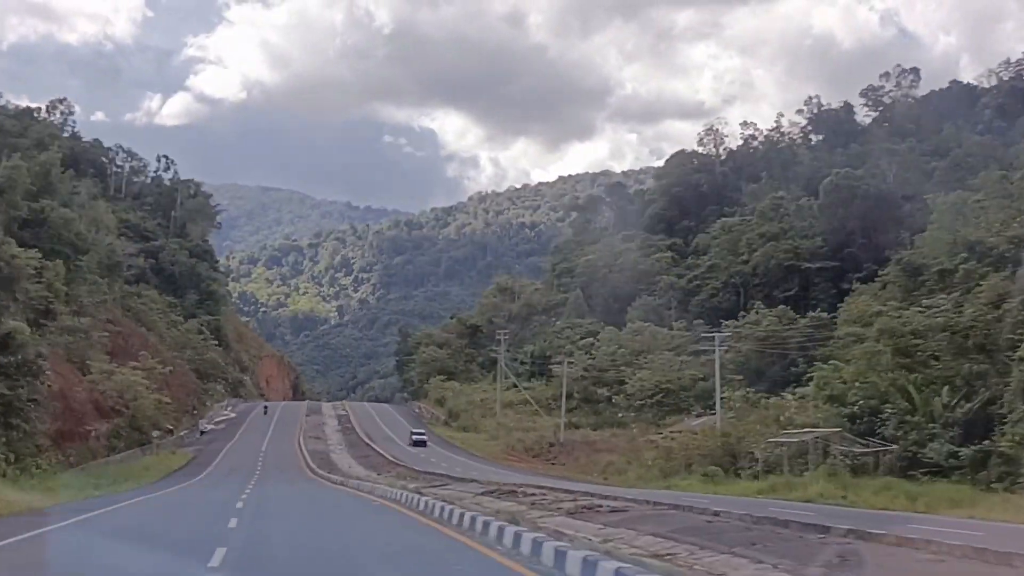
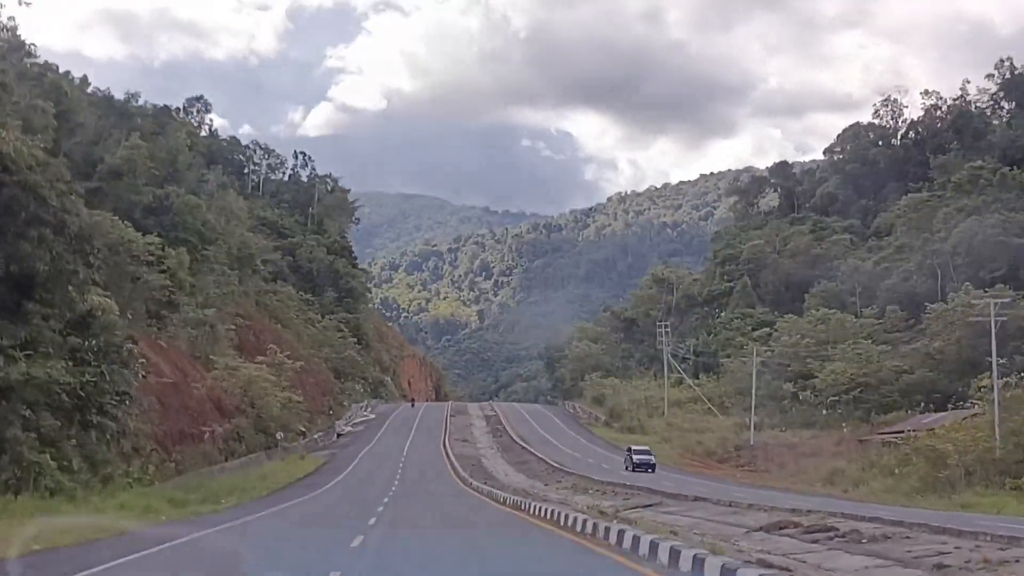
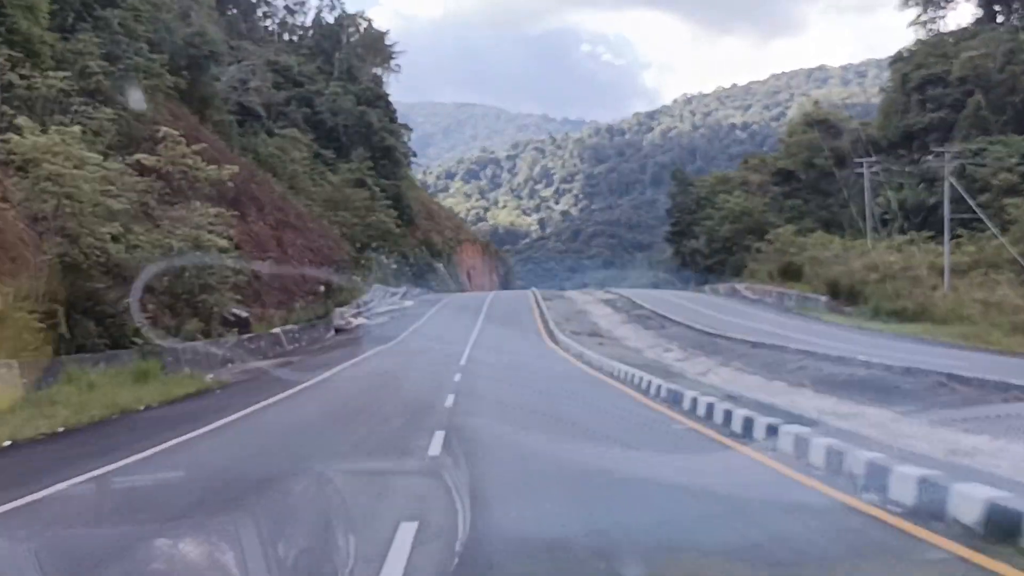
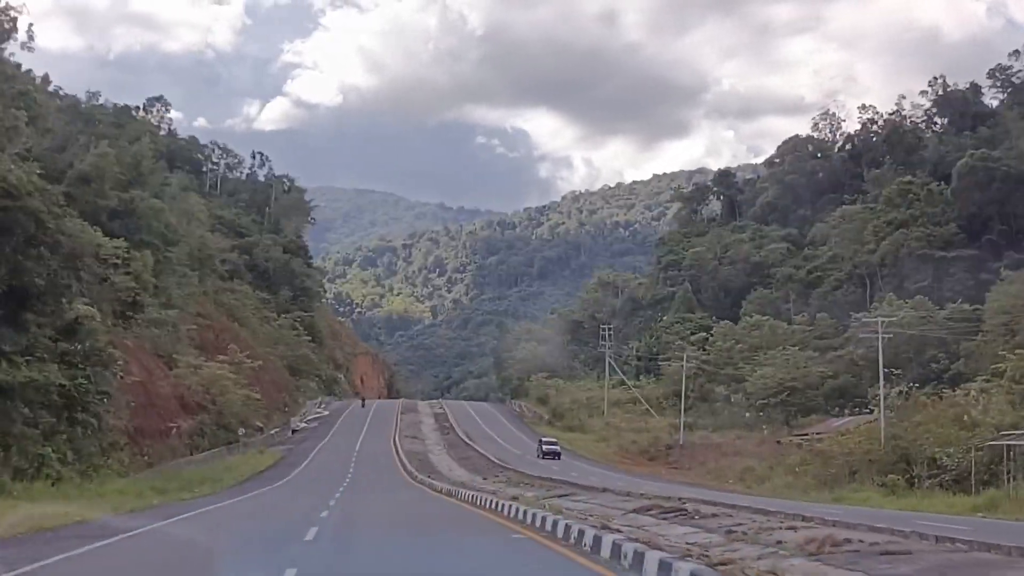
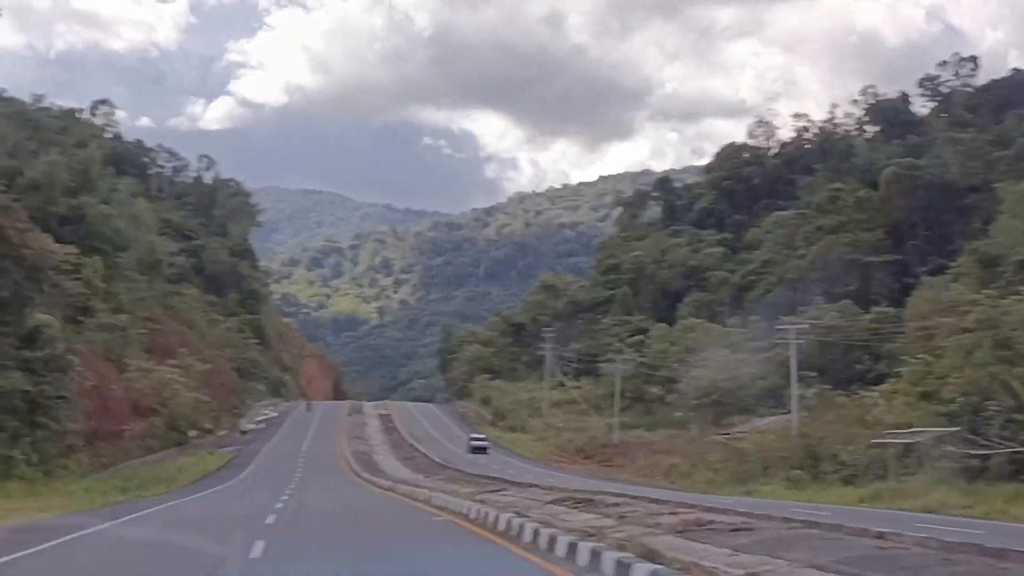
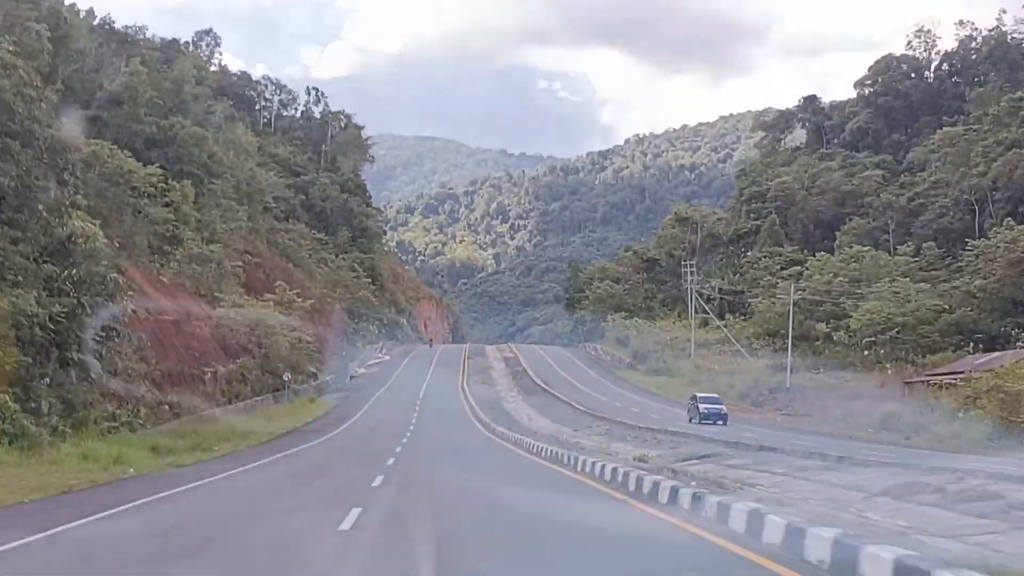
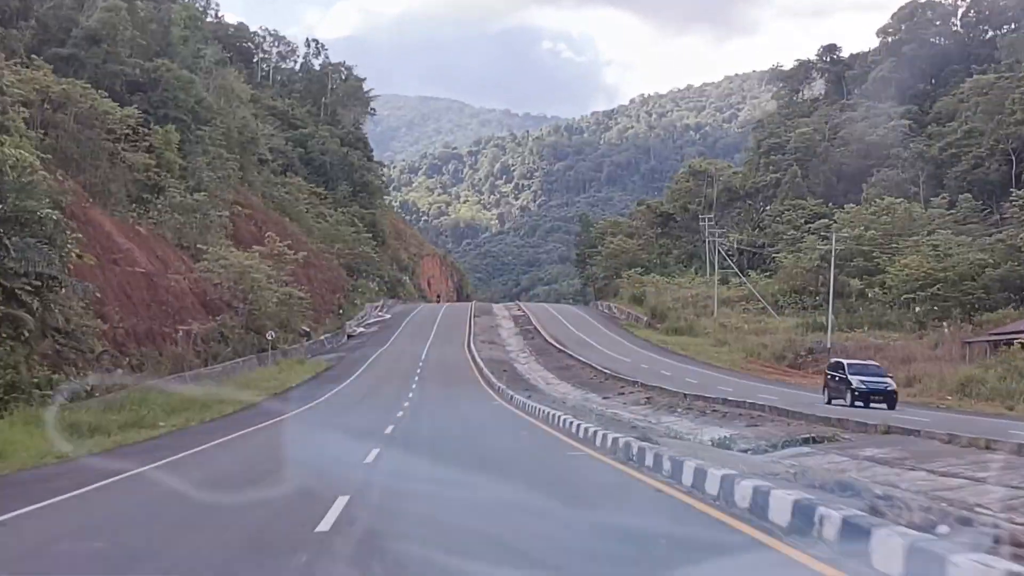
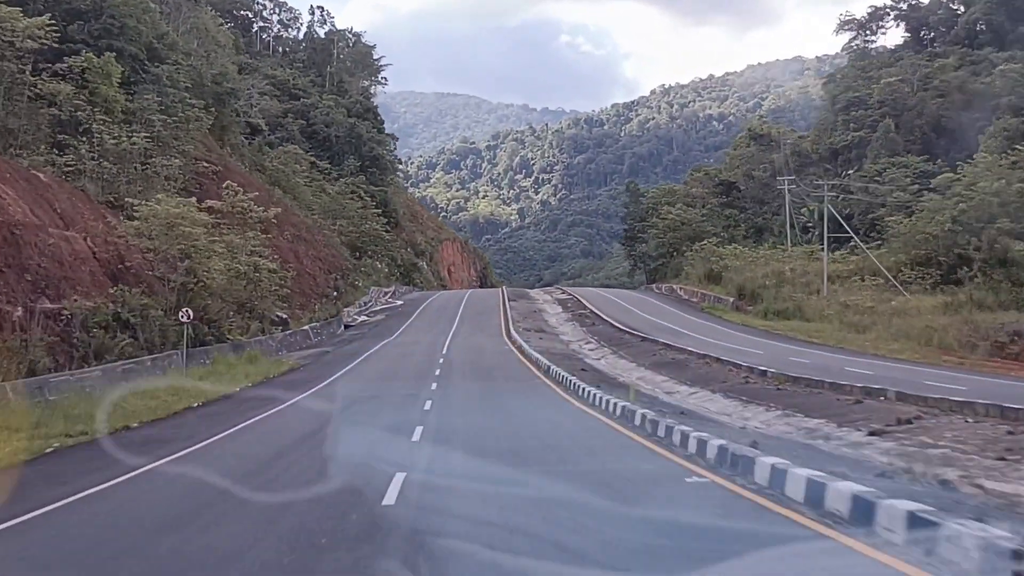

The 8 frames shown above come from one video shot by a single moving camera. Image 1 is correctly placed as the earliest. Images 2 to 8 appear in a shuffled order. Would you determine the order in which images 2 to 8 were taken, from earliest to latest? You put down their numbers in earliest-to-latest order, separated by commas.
5, 4, 2, 6, 7, 8, 3
